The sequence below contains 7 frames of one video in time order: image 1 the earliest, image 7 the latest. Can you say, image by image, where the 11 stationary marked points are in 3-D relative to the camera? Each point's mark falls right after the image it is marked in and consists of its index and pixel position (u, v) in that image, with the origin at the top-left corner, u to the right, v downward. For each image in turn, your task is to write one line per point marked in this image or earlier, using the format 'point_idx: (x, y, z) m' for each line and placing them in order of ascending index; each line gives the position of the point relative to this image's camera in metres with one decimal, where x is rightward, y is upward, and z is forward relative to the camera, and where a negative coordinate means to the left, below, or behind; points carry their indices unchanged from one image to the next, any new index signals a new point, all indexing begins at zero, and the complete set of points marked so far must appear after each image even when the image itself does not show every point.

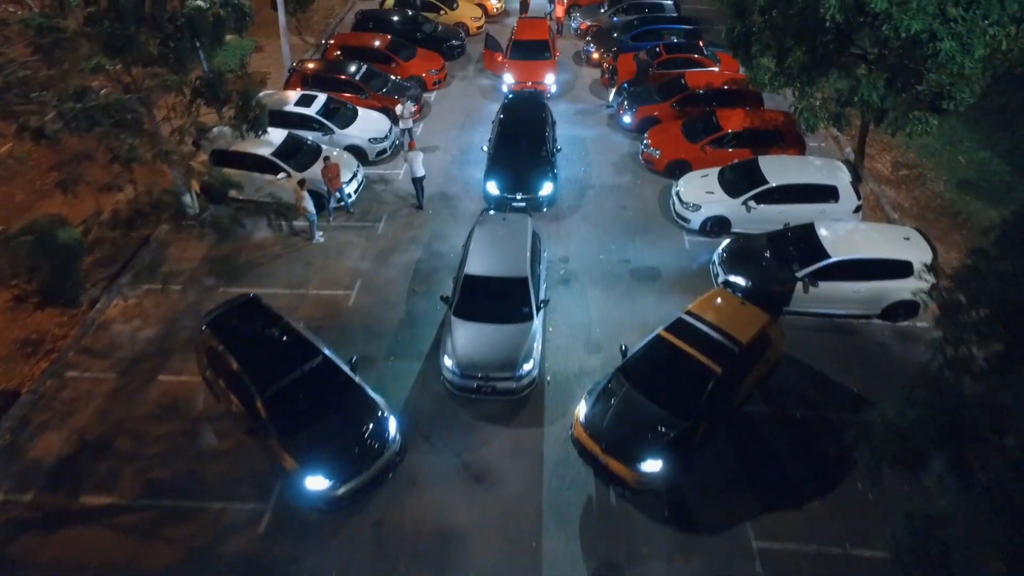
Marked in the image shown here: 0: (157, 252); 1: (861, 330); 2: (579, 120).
0: (-7.6, +0.8, +13.3) m
1: (+6.4, -0.8, +11.4) m
2: (+1.9, +4.8, +17.7) m
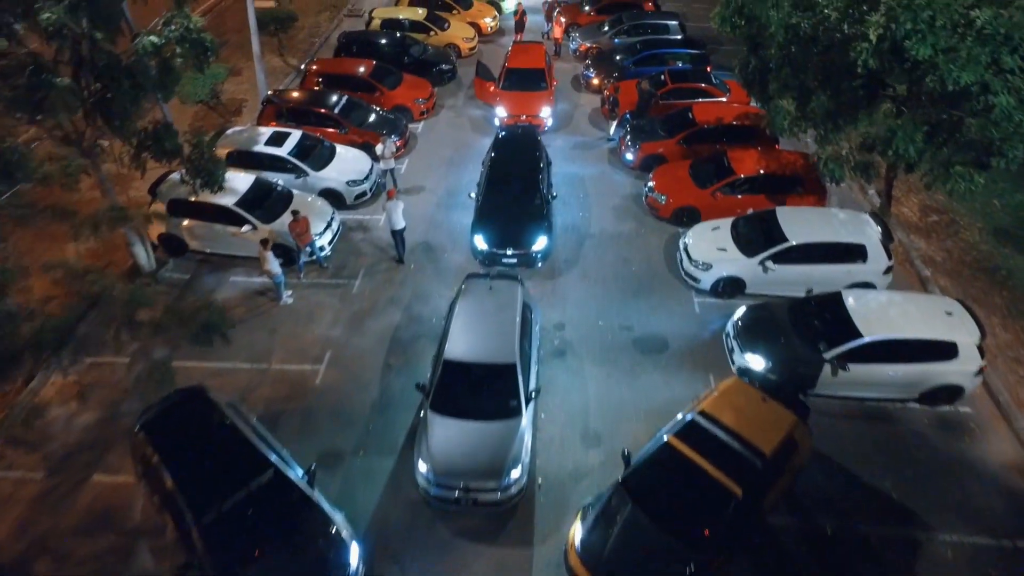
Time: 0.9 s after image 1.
0: (-7.8, -0.5, +11.9) m
1: (+6.2, -2.1, +10.0) m
2: (+1.7, +3.5, +16.3) m
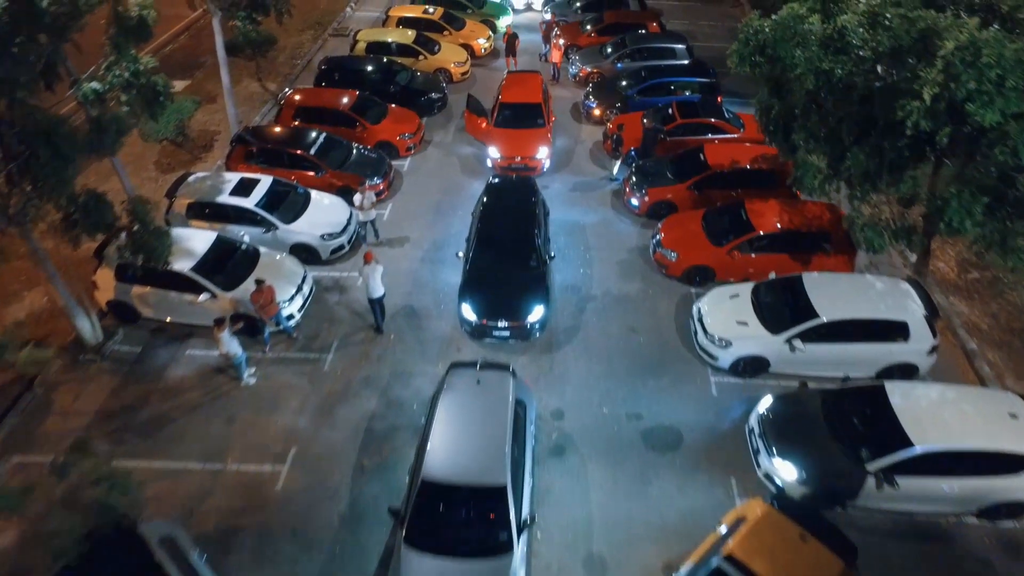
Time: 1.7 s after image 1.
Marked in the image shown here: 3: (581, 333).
0: (-7.9, -1.9, +10.4) m
1: (+6.1, -3.4, +8.6) m
2: (+1.6, +2.1, +14.9) m
3: (+1.3, -0.8, +11.6) m
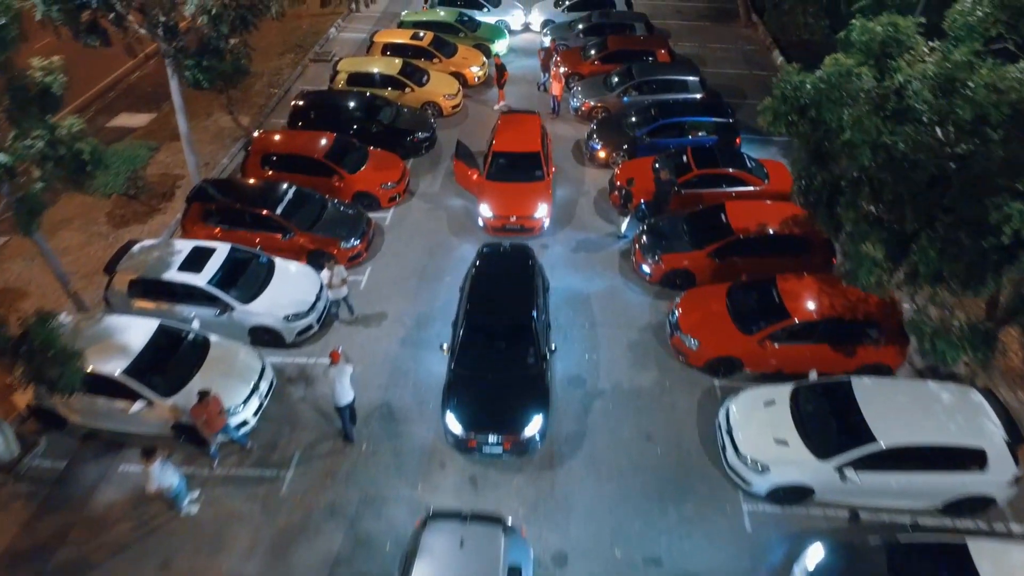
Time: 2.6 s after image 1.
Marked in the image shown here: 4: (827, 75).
0: (-8.0, -3.5, +8.7) m
1: (+6.0, -5.0, +6.8) m
2: (+1.5, +0.5, +13.1) m
3: (+1.2, -2.4, +9.8) m
4: (+4.7, +3.1, +9.2) m
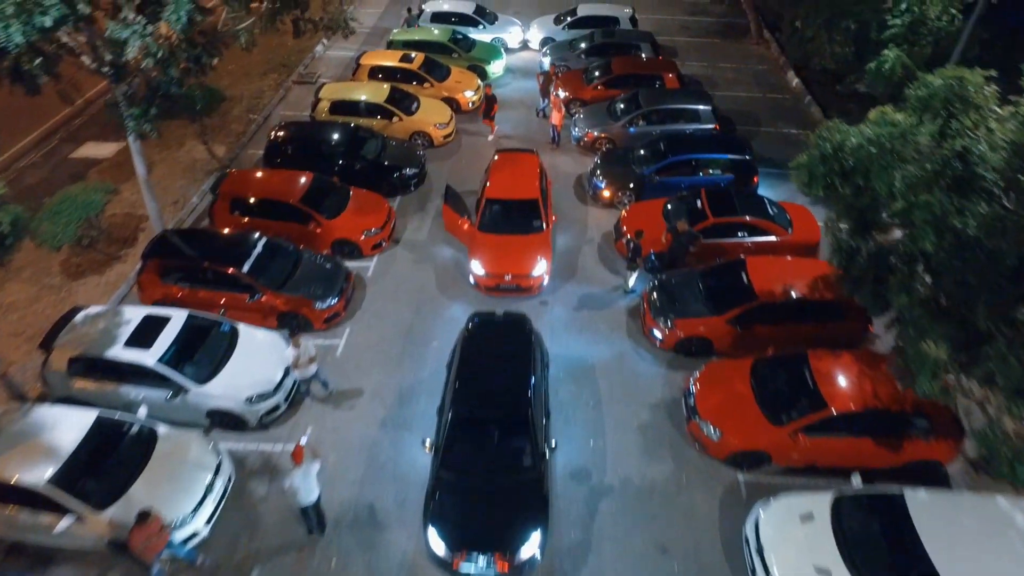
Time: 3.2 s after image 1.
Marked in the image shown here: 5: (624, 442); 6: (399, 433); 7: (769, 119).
0: (-8.1, -4.7, +7.3) m
1: (+5.9, -6.2, +5.4) m
2: (+1.4, -0.7, +11.7) m
3: (+1.1, -3.6, +8.4) m
4: (+4.6, +1.9, +7.8) m
5: (+1.8, -2.4, +9.8) m
6: (-1.8, -2.3, +9.9) m
7: (+7.6, +5.0, +18.4) m
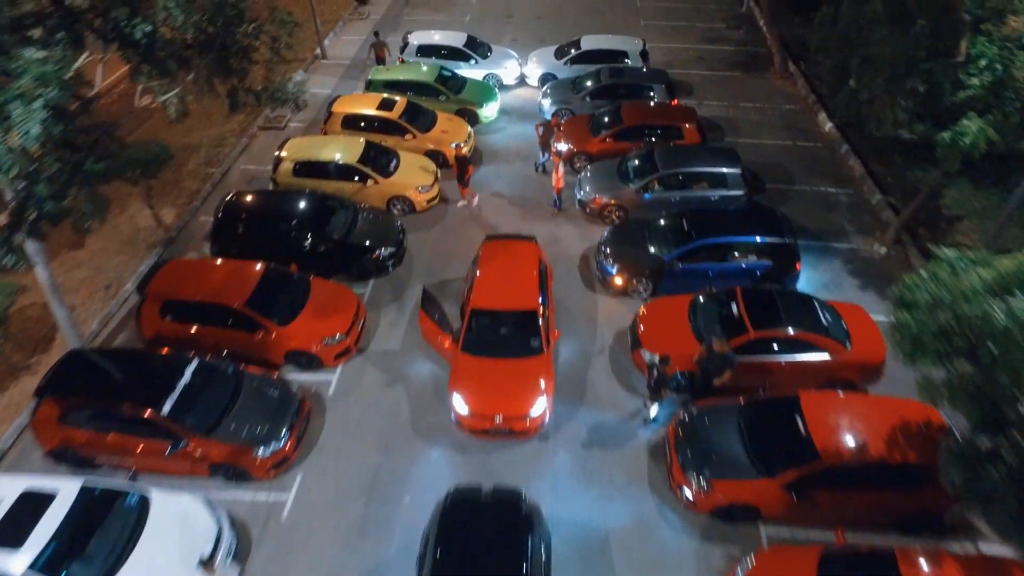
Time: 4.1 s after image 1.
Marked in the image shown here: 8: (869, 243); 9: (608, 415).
0: (-8.2, -6.8, +4.9) m
1: (+5.8, -8.3, +3.0) m
2: (+1.3, -2.8, +9.3) m
3: (+1.0, -5.7, +6.0) m
4: (+4.5, -0.1, +5.4) m
5: (+1.7, -4.5, +7.4) m
6: (-1.9, -4.4, +7.5) m
7: (+7.5, +2.9, +16.0) m
8: (+8.0, +1.0, +13.9) m
9: (+1.6, -2.0, +10.1) m
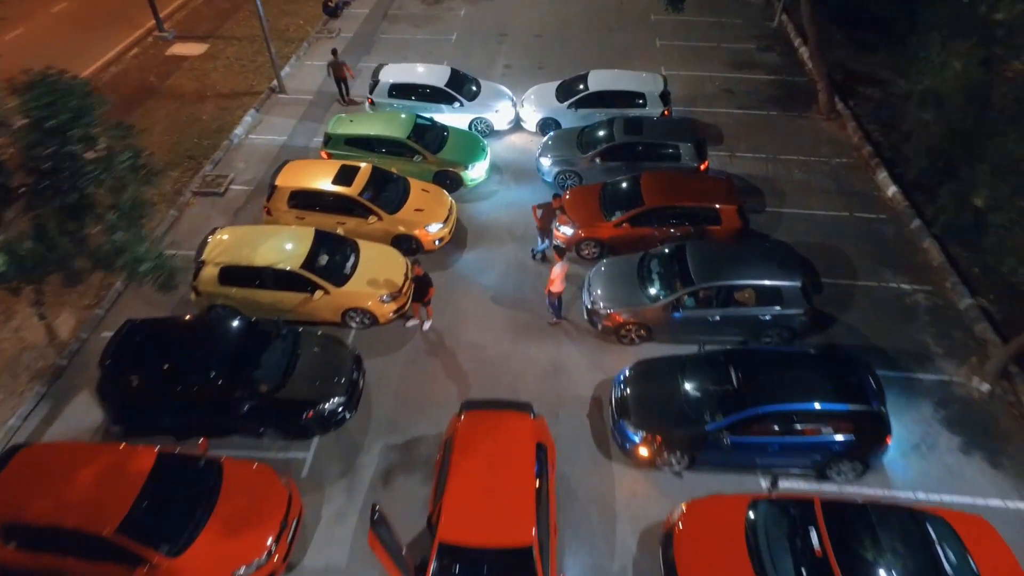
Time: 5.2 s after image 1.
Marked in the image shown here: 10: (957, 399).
0: (-8.3, -9.6, +2.0) m
1: (+5.6, -11.1, +0.2) m
2: (+1.1, -5.4, +6.3) m
3: (+0.8, -8.4, +3.1) m
4: (+4.3, -2.9, +2.3) m
5: (+1.5, -7.2, +4.4) m
6: (-2.1, -7.1, +4.5) m
7: (+7.3, +0.5, +12.8) m
8: (+7.8, -1.5, +10.7) m
9: (+1.4, -4.7, +7.0) m
10: (+7.4, -1.8, +10.4) m
